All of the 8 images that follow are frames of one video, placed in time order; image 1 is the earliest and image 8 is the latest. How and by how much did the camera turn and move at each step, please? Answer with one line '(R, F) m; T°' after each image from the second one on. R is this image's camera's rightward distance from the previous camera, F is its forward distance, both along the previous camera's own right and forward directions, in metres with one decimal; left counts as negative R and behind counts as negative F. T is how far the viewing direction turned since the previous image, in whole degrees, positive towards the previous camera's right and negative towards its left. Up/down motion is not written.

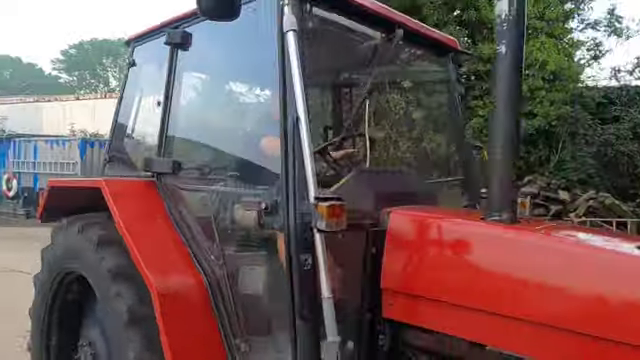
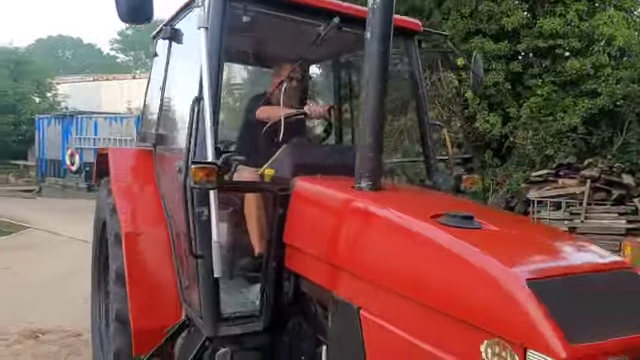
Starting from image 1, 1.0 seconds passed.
(0.0, 0.0) m; -6°
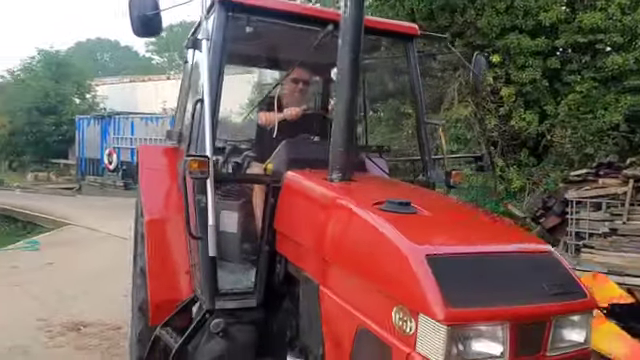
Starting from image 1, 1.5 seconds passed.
(0.0, 0.0) m; -4°
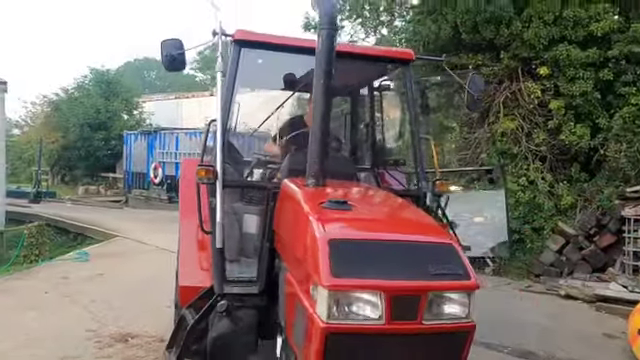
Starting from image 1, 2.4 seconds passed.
(-0.1, +0.1) m; -5°
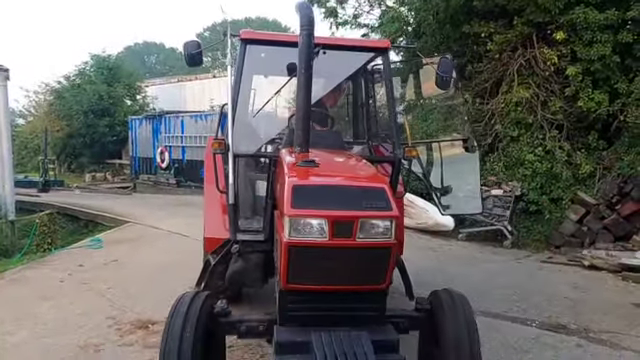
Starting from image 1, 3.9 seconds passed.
(-0.2, +0.3) m; -1°
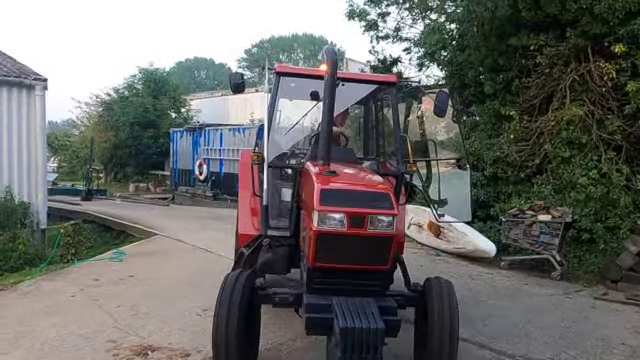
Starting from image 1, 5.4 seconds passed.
(+0.4, +0.8) m; -5°
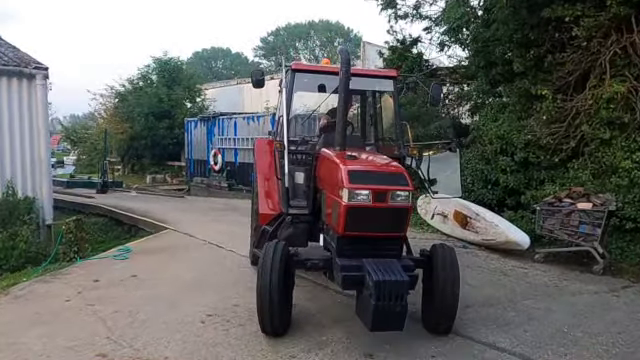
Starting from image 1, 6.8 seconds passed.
(+0.1, +1.0) m; -2°
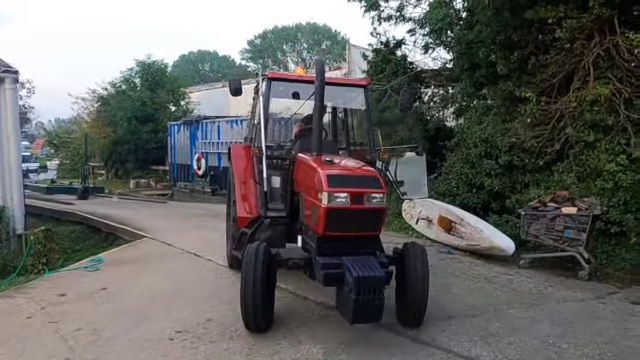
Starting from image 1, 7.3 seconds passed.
(+0.2, +0.4) m; +1°
